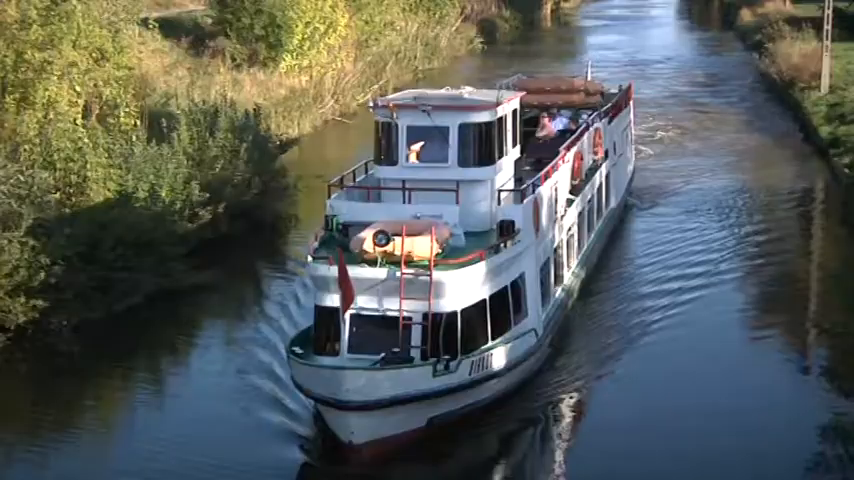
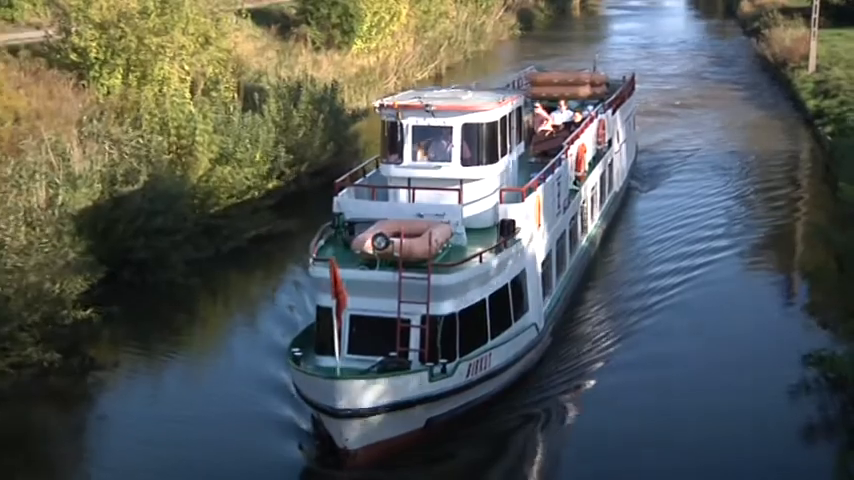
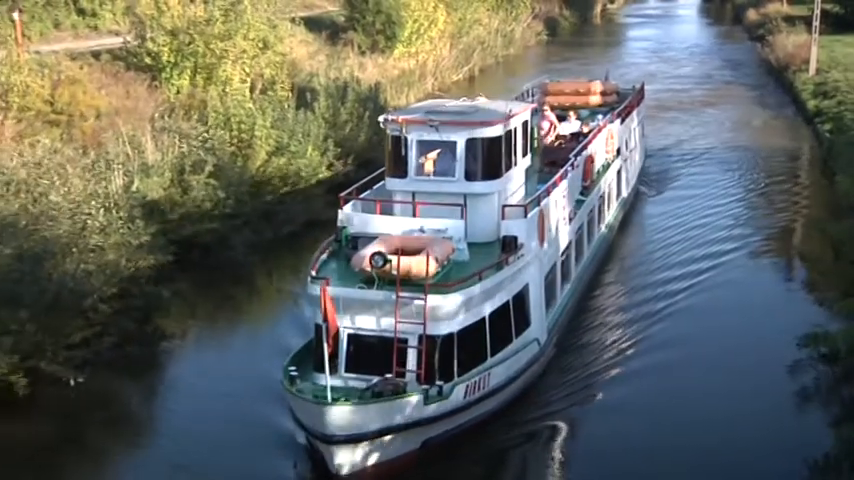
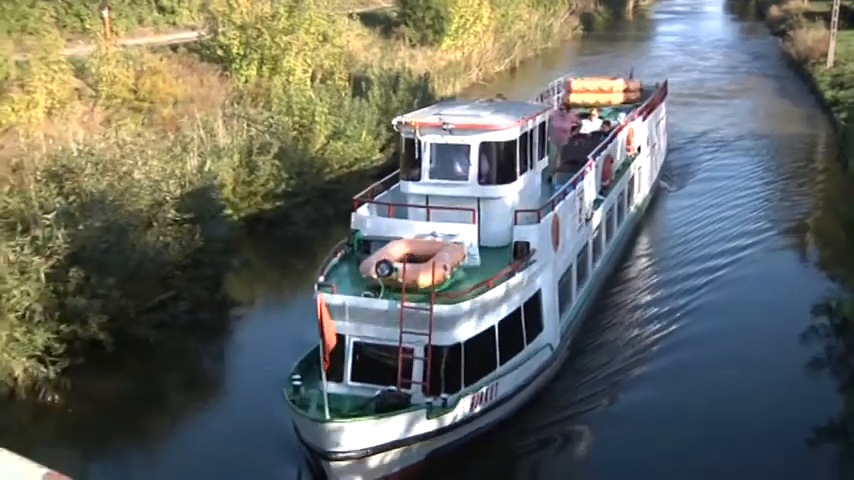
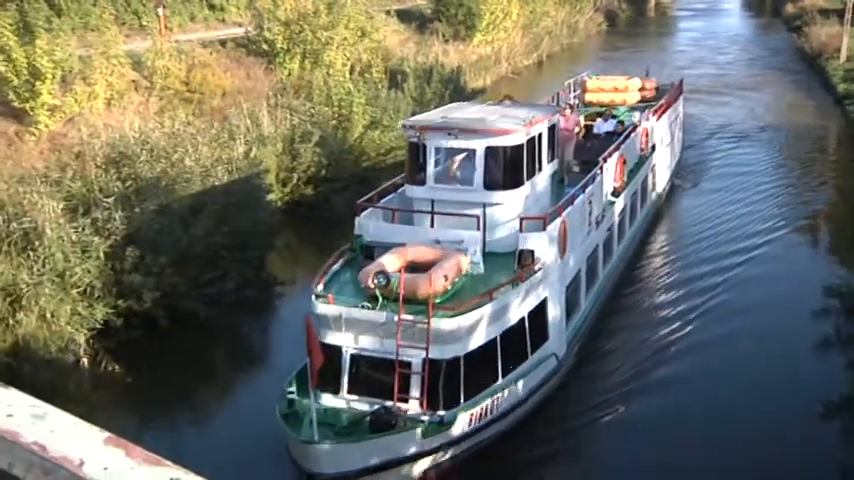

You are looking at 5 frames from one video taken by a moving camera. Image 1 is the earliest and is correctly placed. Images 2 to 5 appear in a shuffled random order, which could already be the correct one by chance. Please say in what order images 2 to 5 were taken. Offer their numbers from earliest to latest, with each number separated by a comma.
2, 3, 4, 5
